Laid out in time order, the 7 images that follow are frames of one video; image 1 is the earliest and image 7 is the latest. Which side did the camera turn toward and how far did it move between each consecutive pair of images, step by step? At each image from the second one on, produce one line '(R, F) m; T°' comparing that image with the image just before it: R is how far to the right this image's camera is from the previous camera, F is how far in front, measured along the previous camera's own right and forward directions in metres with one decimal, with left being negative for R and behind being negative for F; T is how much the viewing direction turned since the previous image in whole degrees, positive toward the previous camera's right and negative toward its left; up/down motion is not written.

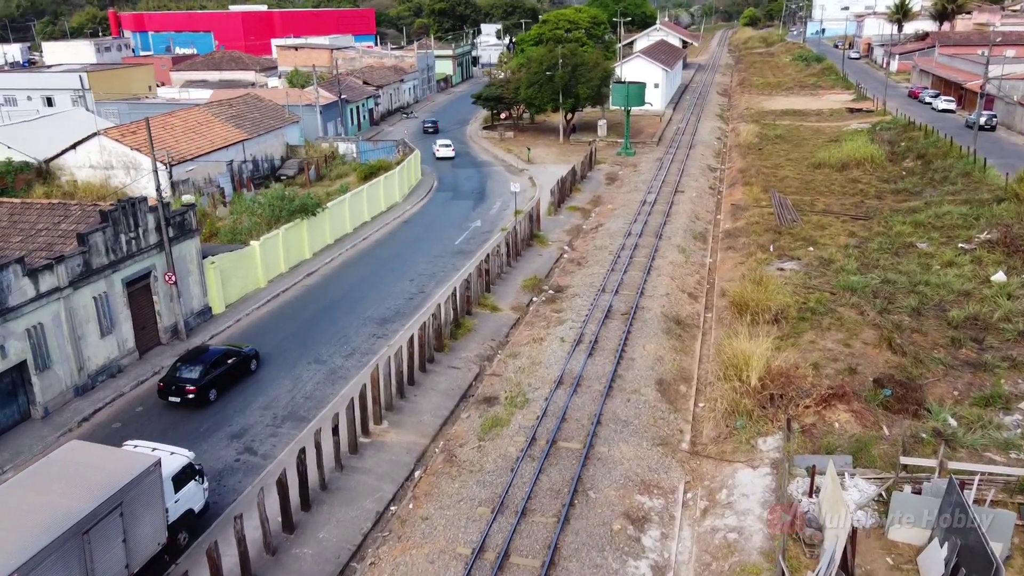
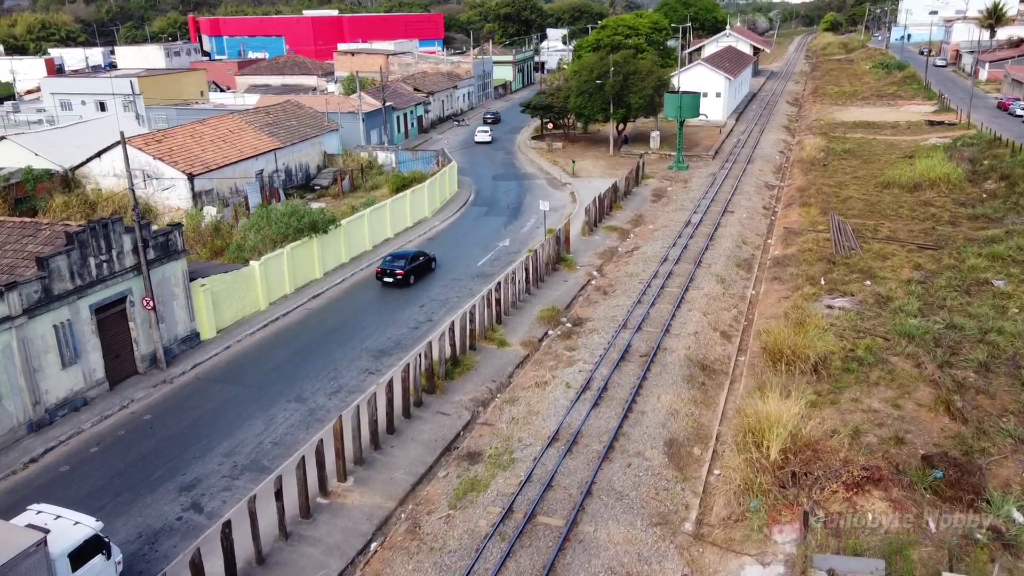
(+1.7, +2.3) m; -5°
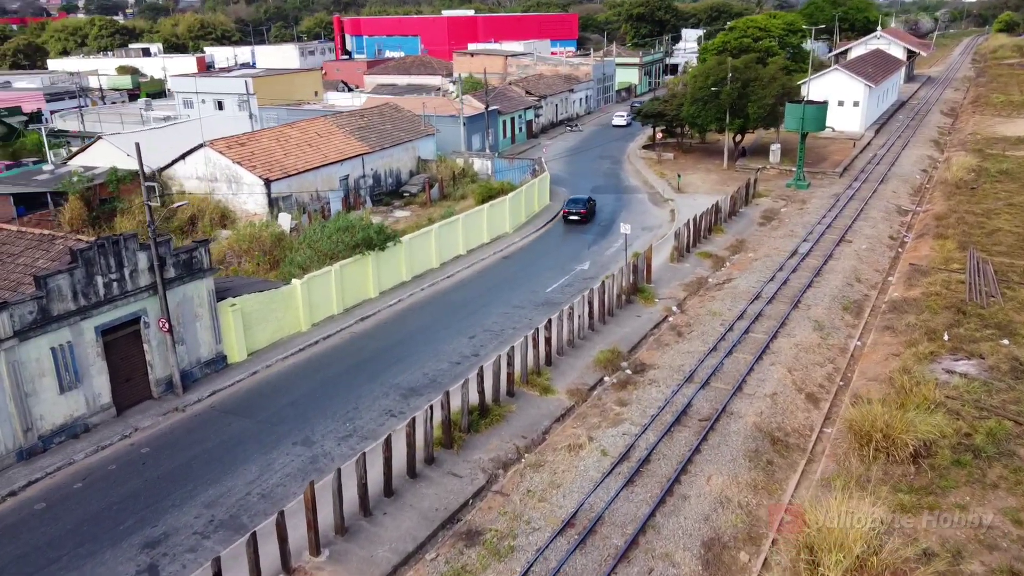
(+2.0, +2.8) m; -9°
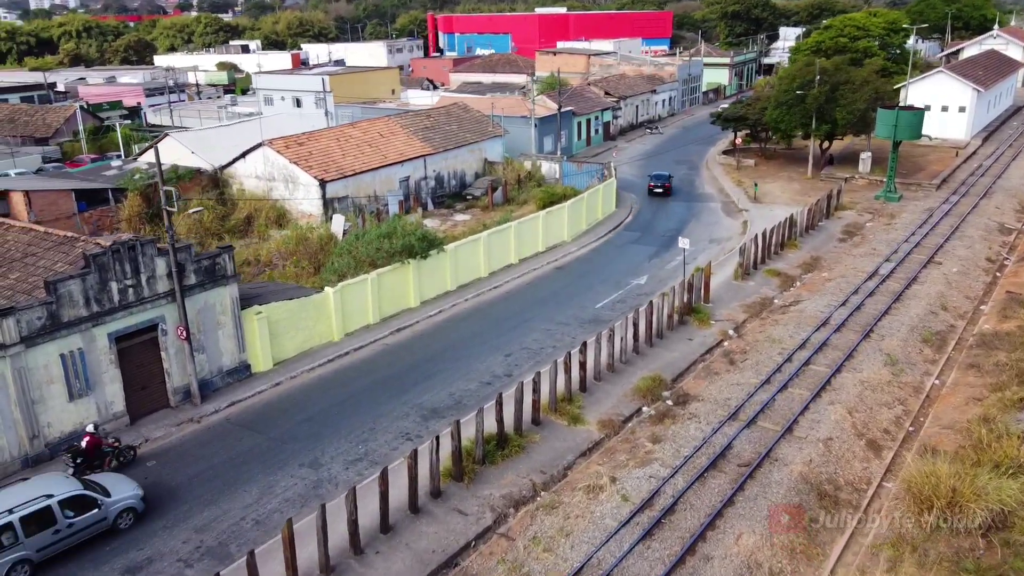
(+1.3, +1.5) m; -6°
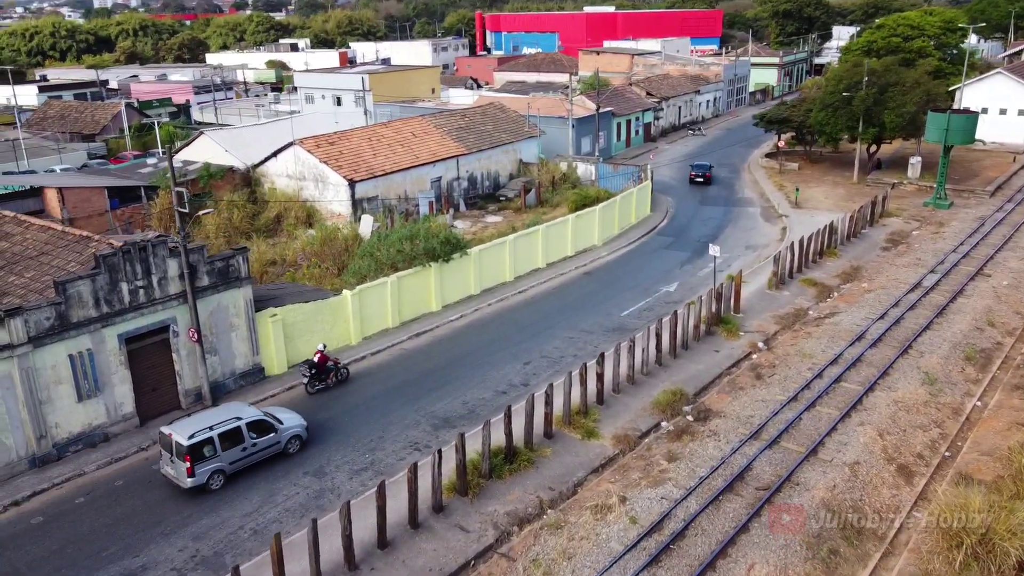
(+0.7, +0.6) m; -3°
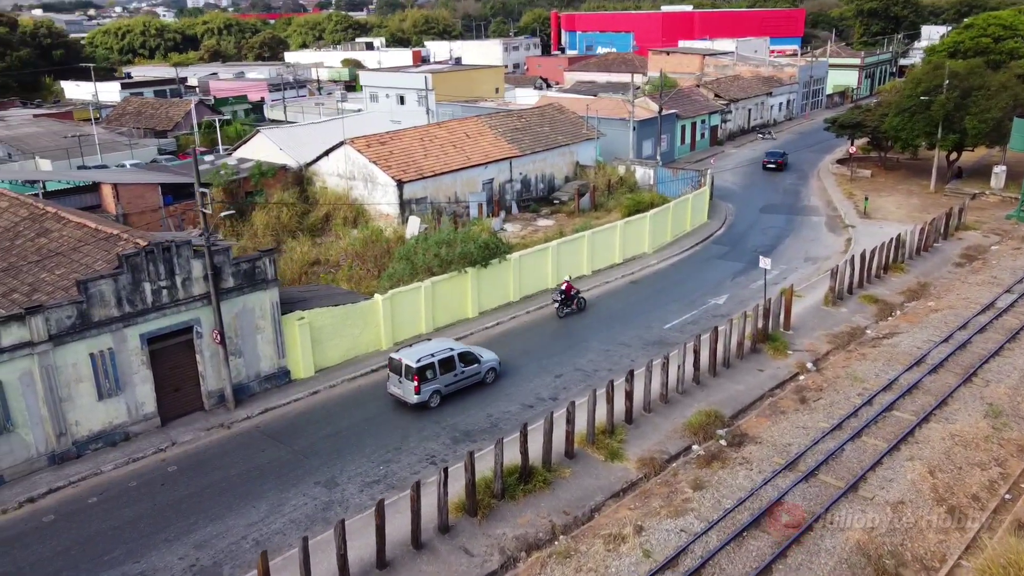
(+1.0, +0.8) m; -5°
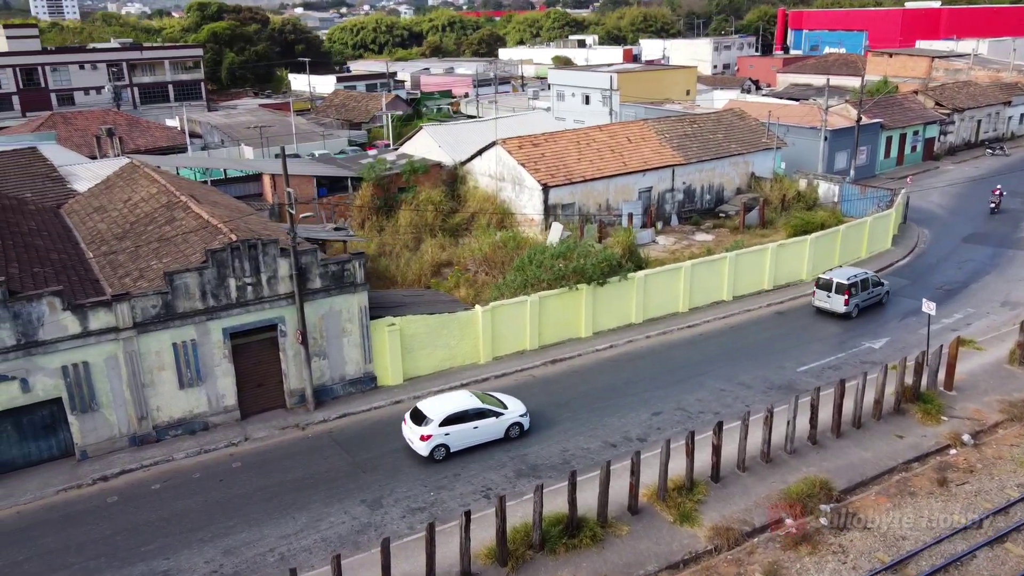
(+2.5, +1.8) m; -15°
